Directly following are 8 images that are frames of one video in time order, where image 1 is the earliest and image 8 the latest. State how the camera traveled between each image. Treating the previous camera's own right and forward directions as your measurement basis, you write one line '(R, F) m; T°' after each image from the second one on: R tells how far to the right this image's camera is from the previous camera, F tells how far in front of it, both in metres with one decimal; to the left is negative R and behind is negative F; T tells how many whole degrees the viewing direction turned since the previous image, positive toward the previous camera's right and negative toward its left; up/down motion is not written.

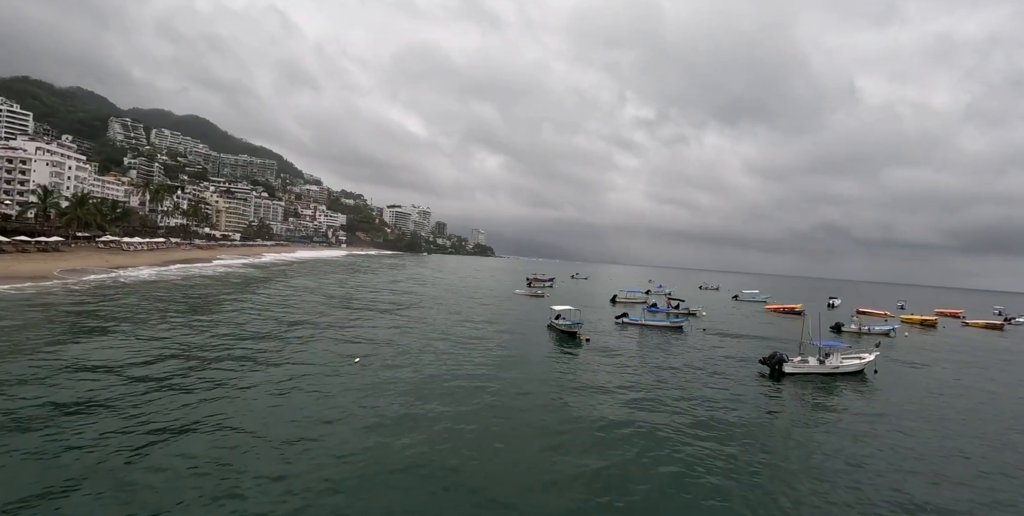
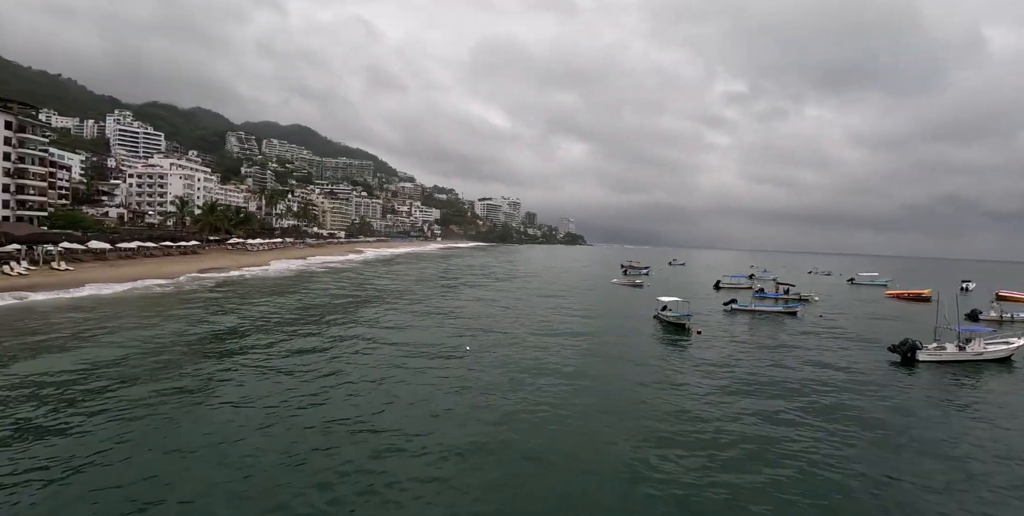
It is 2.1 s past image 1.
(-0.2, -0.1) m; -9°
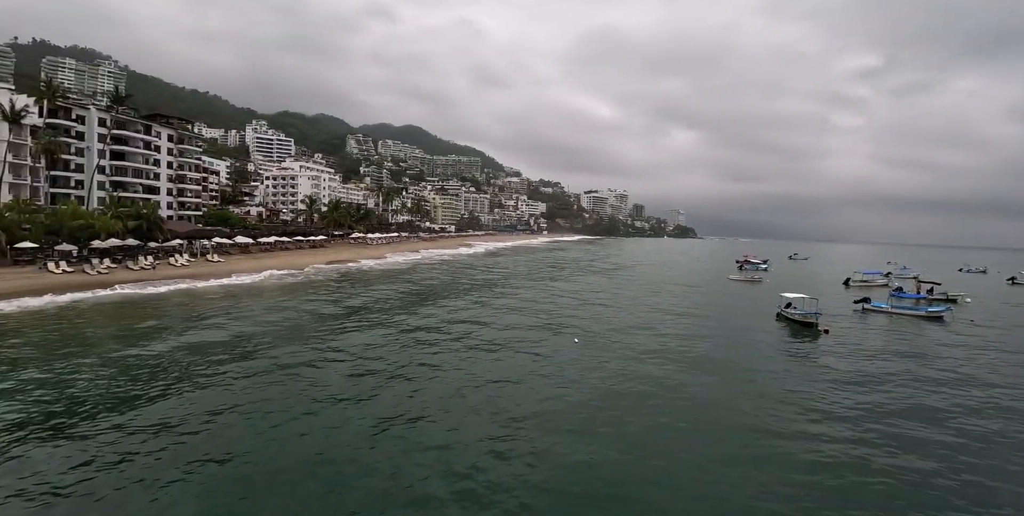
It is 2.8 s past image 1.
(+0.7, +0.3) m; -11°
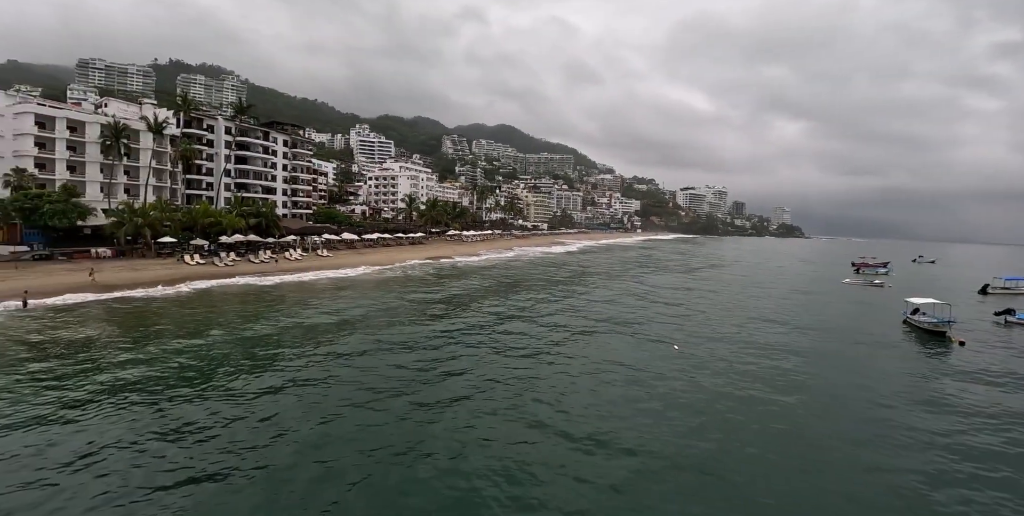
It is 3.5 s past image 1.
(-0.6, +0.4) m; -9°
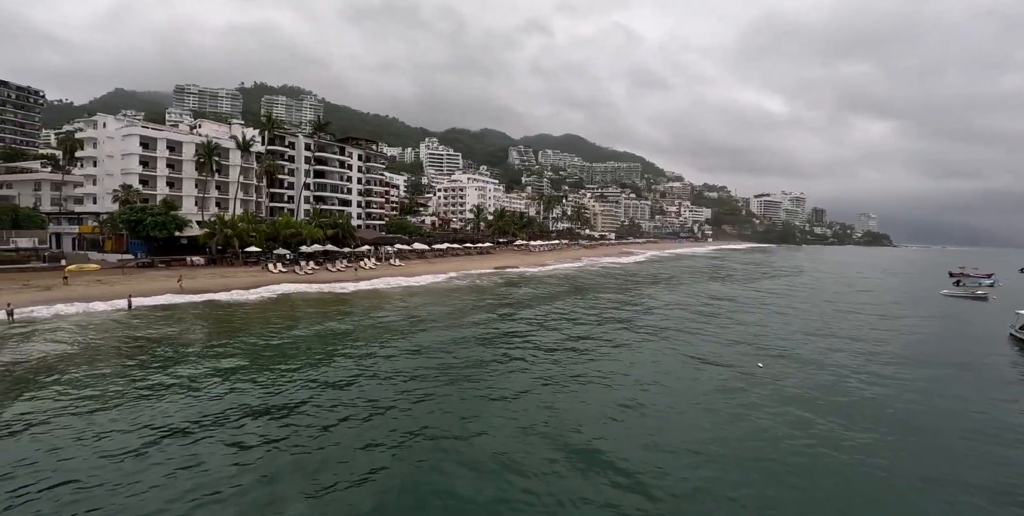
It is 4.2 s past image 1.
(-0.8, +0.1) m; -6°
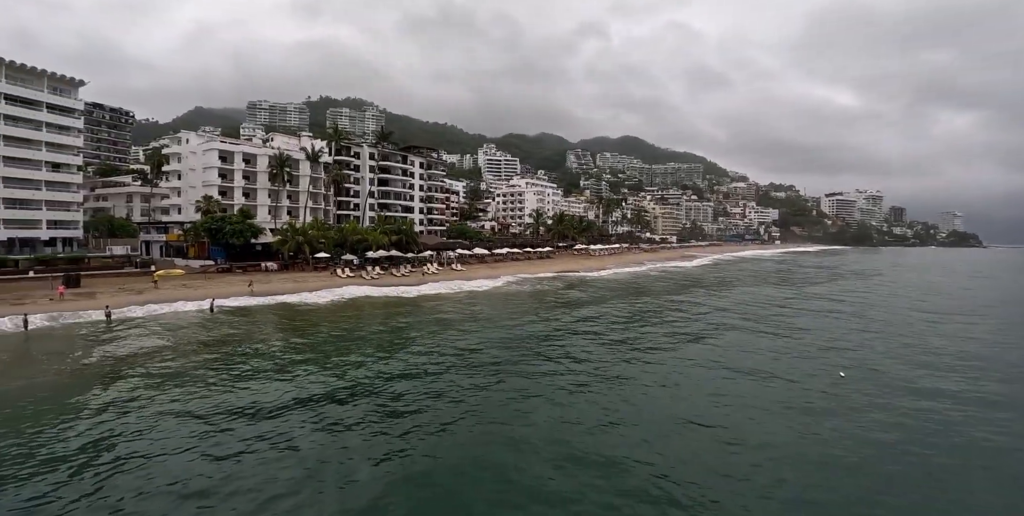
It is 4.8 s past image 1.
(-0.7, -0.1) m; -6°
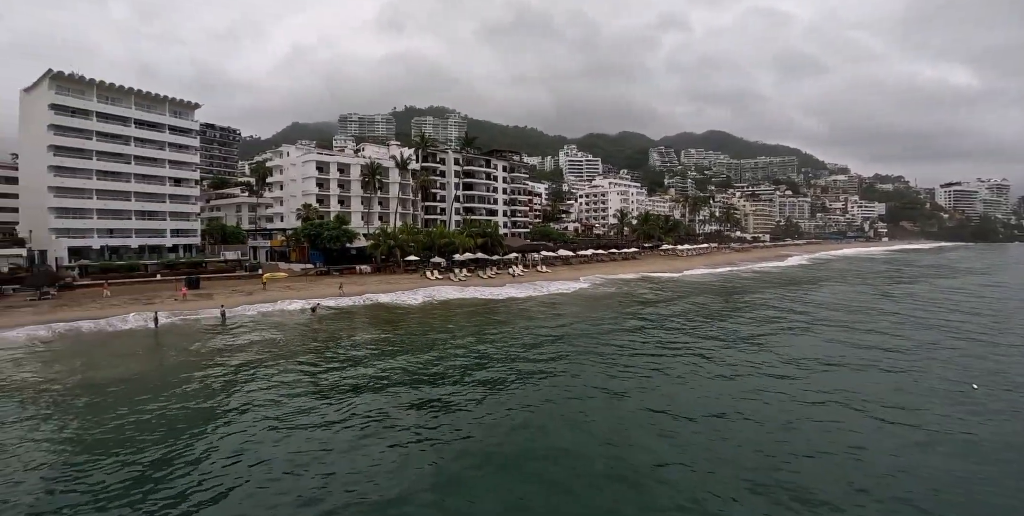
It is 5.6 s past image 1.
(-1.0, -0.4) m; -8°
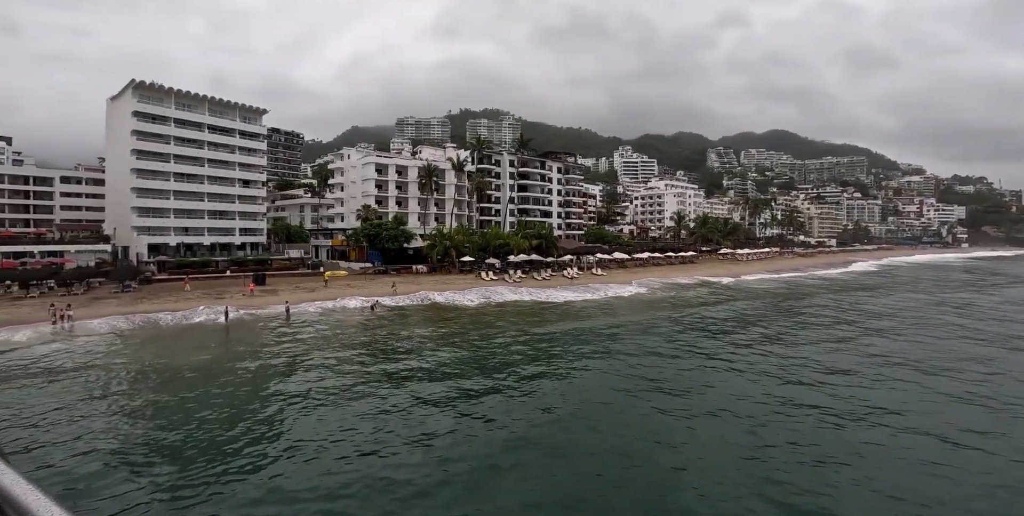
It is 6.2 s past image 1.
(-0.7, -0.4) m; -5°
